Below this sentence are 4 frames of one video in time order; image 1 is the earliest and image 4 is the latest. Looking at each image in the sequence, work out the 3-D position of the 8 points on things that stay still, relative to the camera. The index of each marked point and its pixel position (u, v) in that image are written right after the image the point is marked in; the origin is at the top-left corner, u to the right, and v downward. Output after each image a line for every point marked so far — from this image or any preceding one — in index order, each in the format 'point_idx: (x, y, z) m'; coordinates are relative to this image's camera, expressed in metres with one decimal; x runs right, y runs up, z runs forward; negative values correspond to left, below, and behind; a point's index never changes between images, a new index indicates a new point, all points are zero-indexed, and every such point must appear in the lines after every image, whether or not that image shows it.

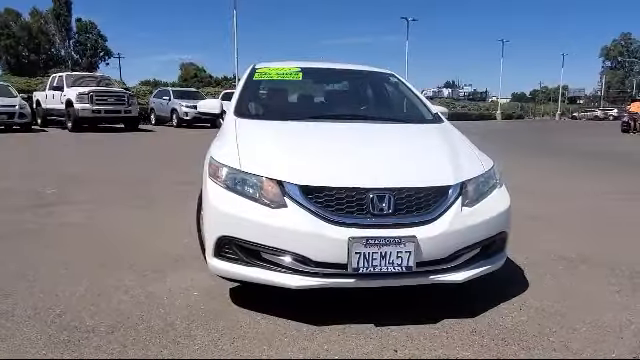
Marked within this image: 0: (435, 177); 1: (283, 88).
0: (+0.8, 0.0, +3.3) m
1: (-0.4, +1.0, +5.1) m
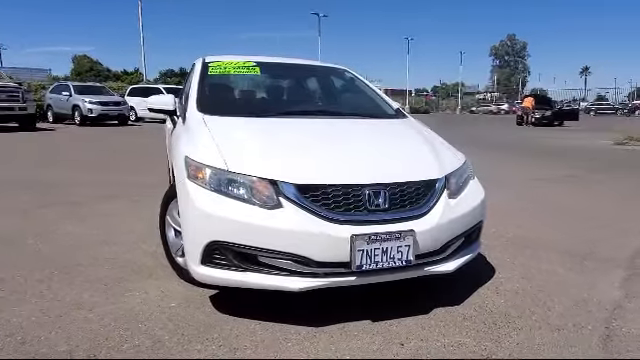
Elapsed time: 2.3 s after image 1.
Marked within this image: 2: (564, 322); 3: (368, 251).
0: (+0.8, +0.1, +3.4) m
1: (-0.9, +1.0, +4.9) m
2: (+1.7, -1.0, +3.3) m
3: (+0.3, -0.5, +3.0) m
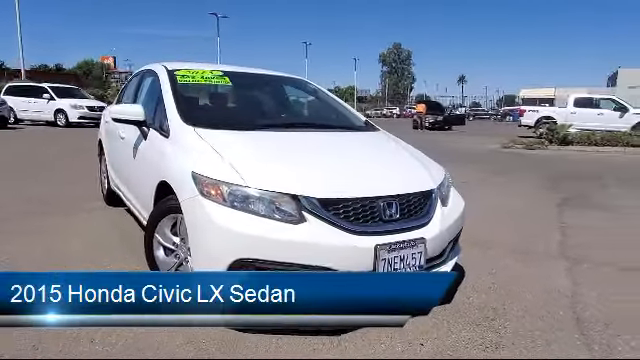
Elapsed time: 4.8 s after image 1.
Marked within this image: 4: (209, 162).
0: (+0.8, 0.0, +3.7) m
1: (-1.1, +0.9, +4.8) m
2: (+1.8, -1.1, +3.8) m
3: (+0.5, -0.6, +3.2) m
4: (-0.8, +0.1, +3.4) m
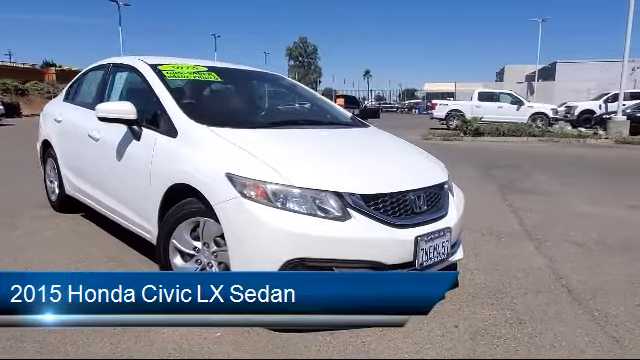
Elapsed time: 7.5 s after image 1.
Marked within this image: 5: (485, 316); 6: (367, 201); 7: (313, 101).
0: (+1.0, 0.0, +3.9) m
1: (-1.2, +0.9, +4.6) m
2: (+2.0, -1.0, +4.2) m
3: (+0.7, -0.5, +3.4) m
4: (-0.6, +0.1, +3.3) m
5: (+1.3, -1.1, +3.6) m
6: (+0.3, -0.1, +3.3) m
7: (-0.1, +0.9, +5.5) m
